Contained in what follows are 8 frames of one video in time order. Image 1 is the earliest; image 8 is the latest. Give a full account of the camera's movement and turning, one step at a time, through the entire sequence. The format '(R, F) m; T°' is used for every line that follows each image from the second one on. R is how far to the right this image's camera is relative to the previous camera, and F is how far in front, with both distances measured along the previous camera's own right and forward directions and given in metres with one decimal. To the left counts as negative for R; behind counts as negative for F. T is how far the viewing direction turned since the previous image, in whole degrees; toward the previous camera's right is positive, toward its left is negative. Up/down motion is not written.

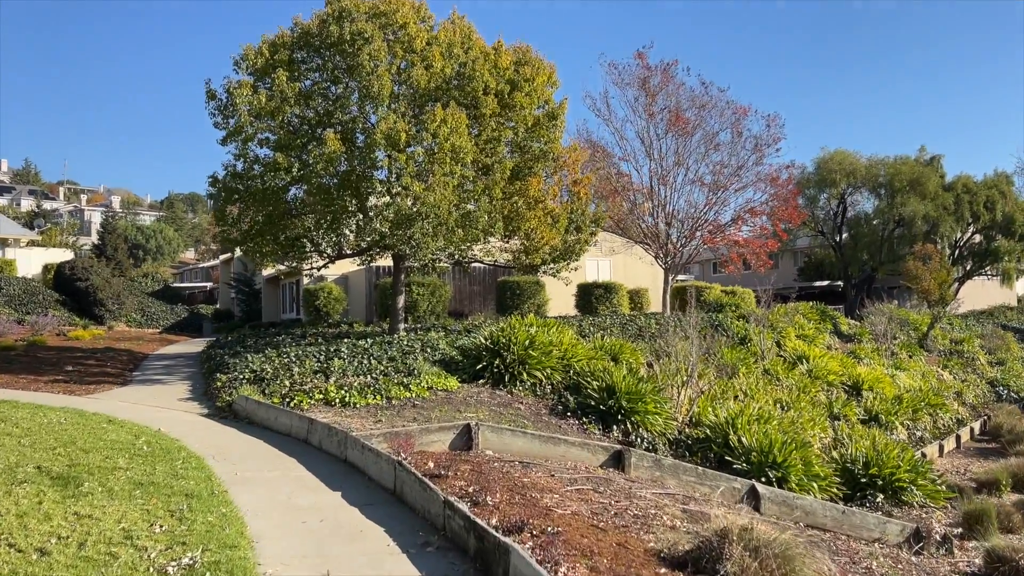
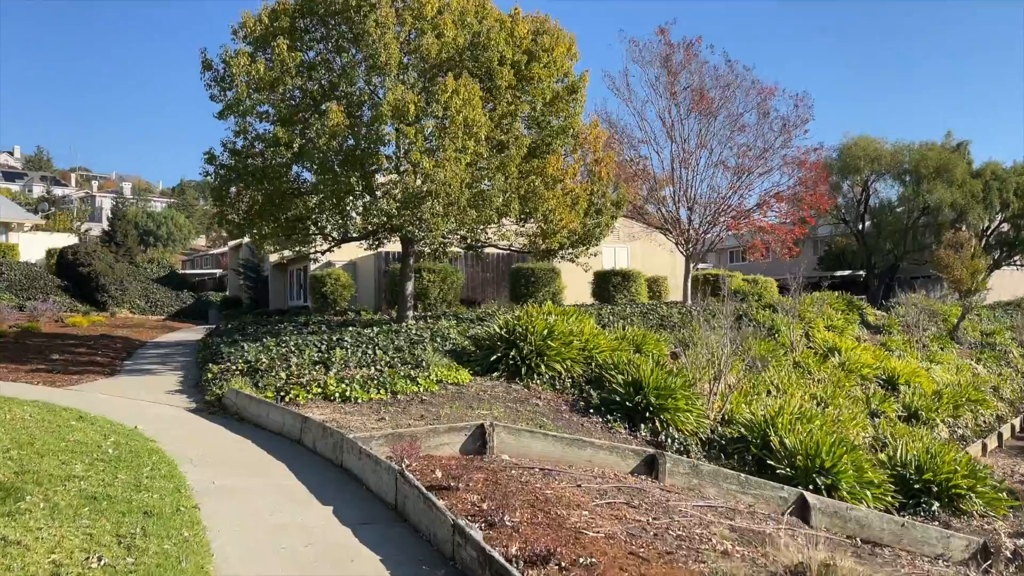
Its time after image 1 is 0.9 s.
(-0.1, +0.9) m; -1°
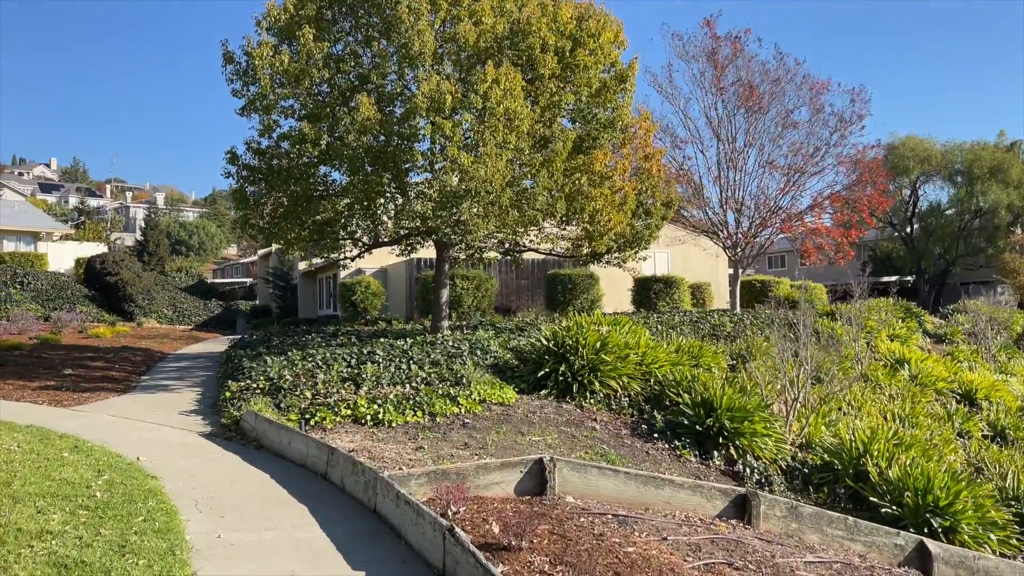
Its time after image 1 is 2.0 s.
(-0.2, +1.0) m; -2°
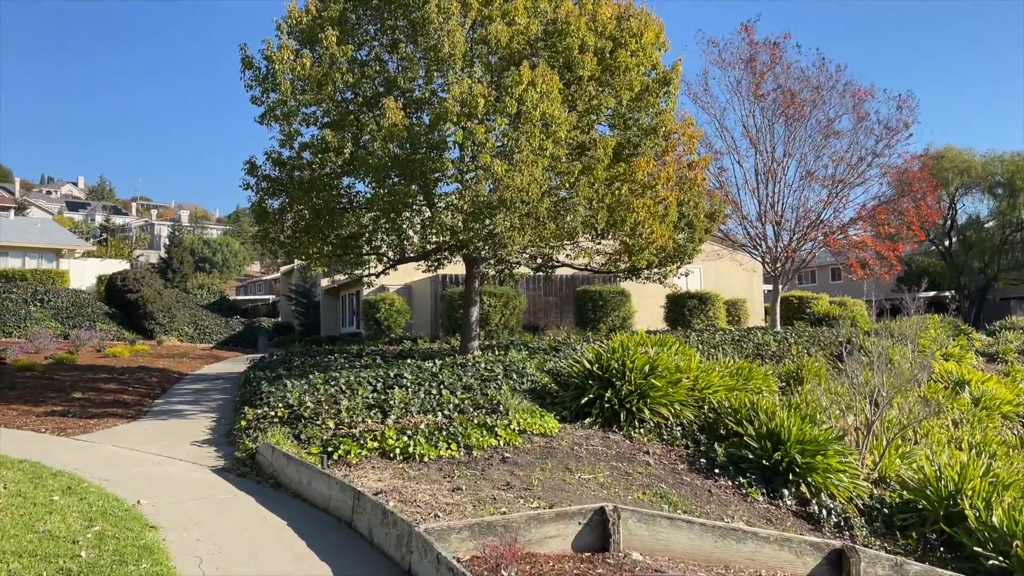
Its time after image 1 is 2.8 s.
(-0.2, +0.7) m; -2°
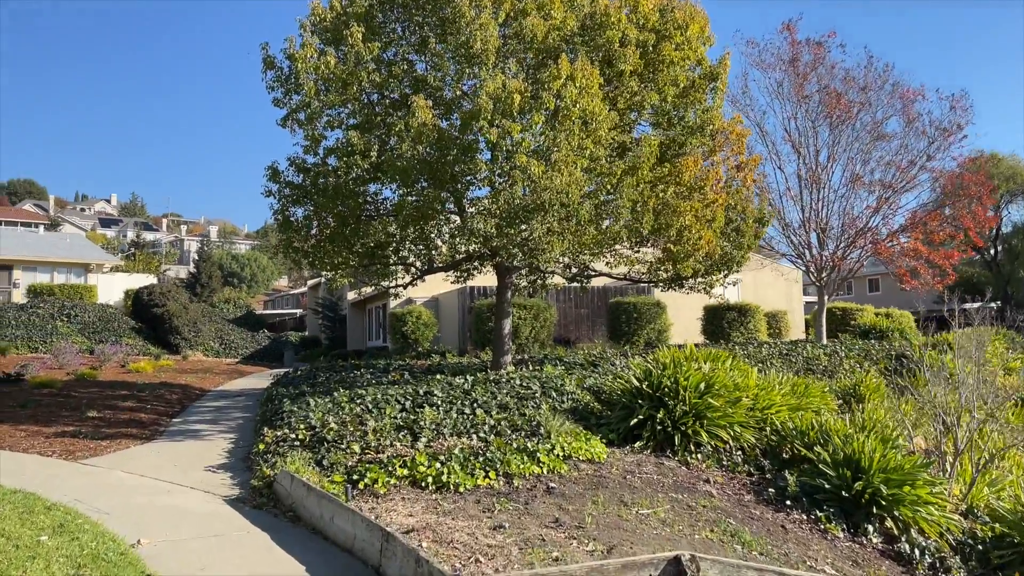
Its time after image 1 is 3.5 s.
(-0.1, +0.7) m; -2°
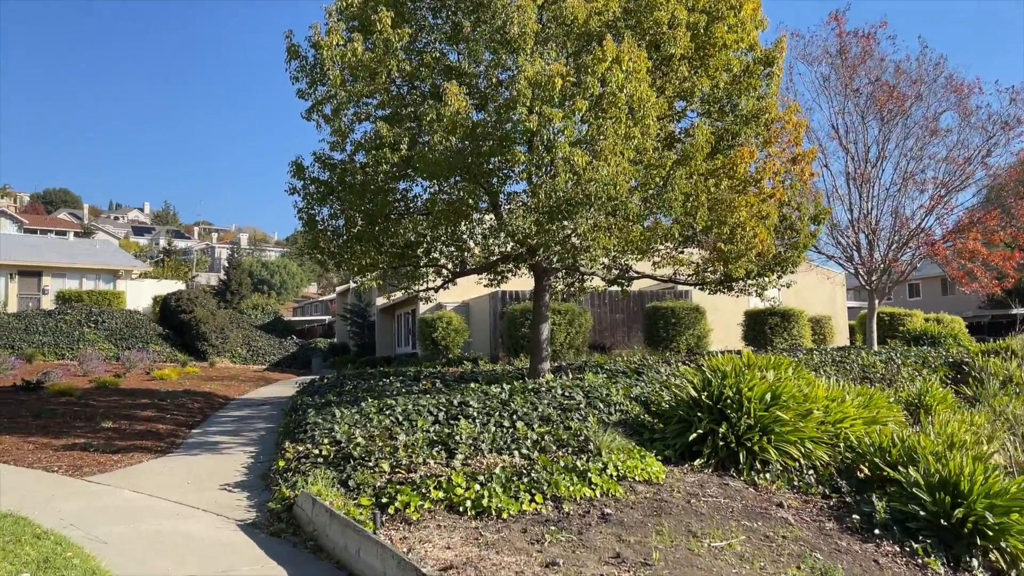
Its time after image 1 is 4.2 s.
(-0.1, +0.7) m; -2°
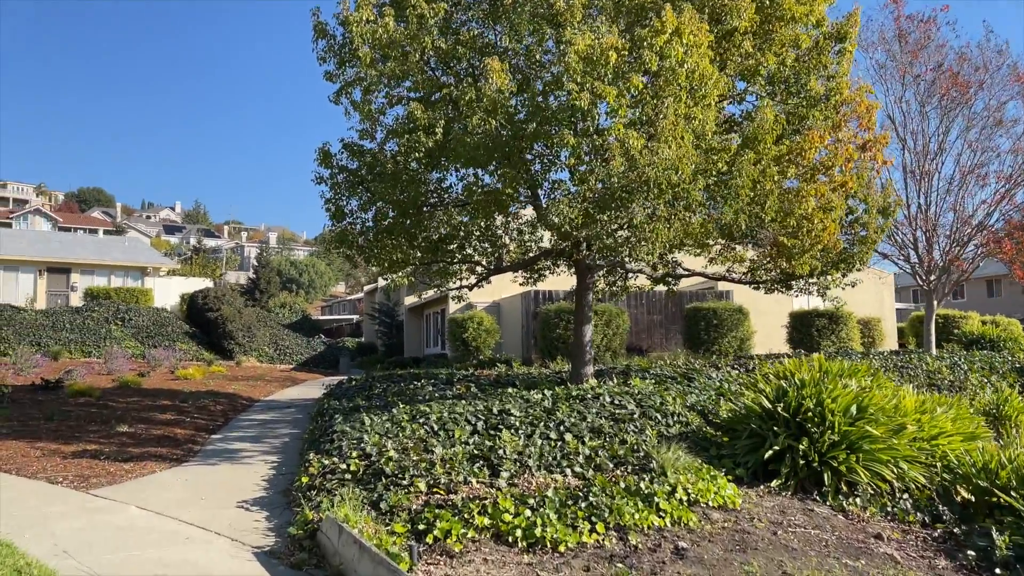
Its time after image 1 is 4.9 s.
(-0.2, +0.7) m; -2°
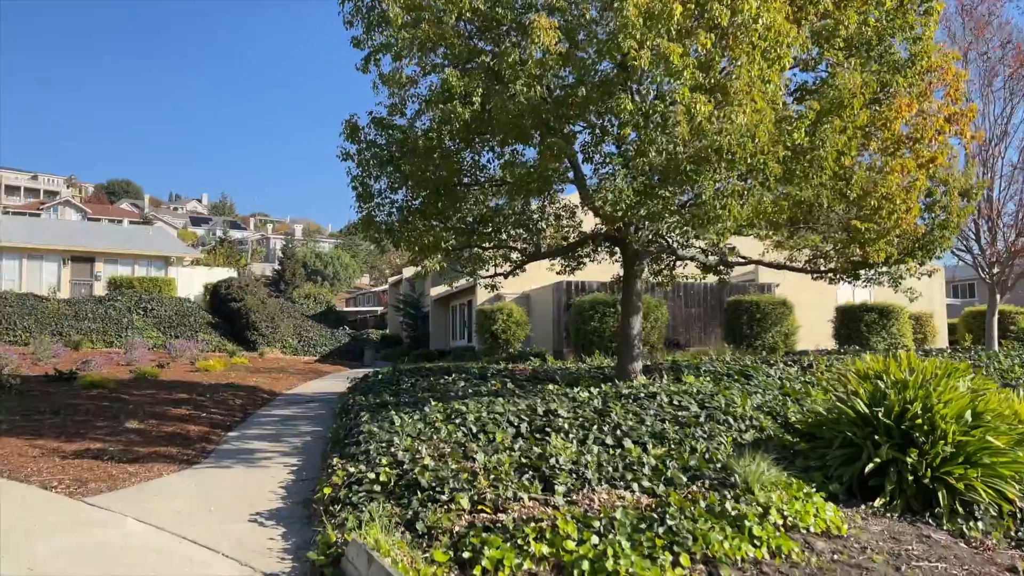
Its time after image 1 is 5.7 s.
(-0.2, +0.8) m; -2°
